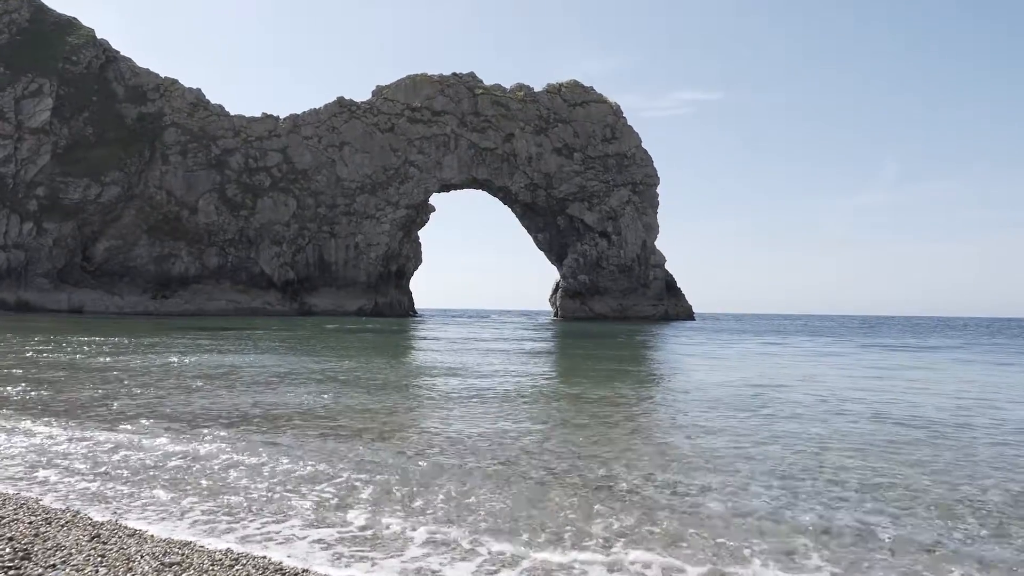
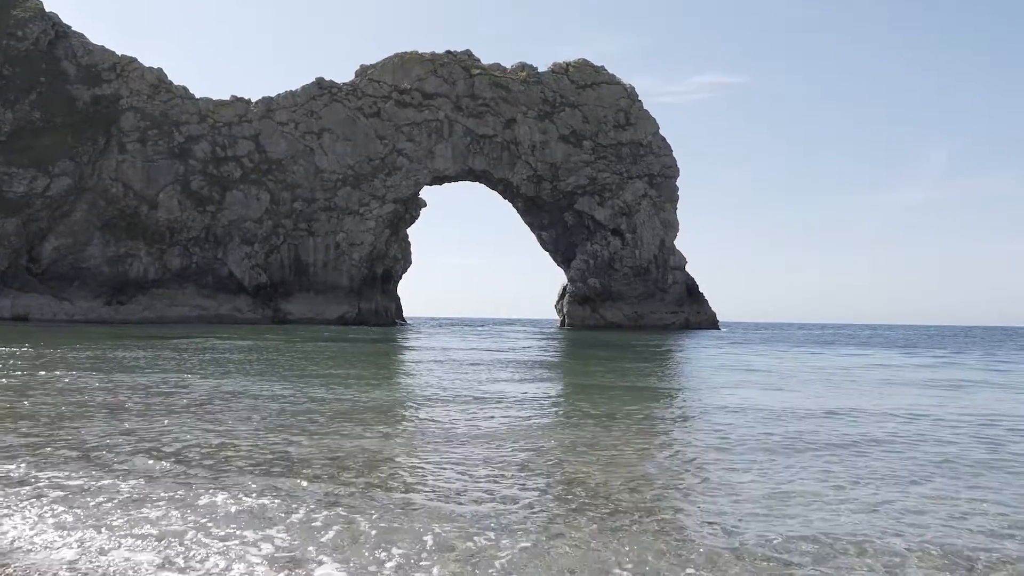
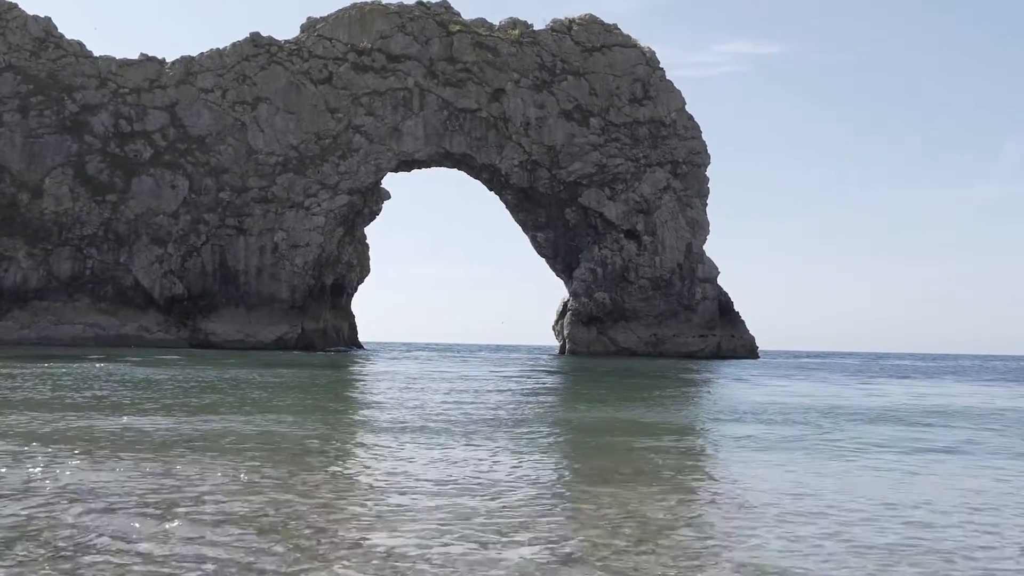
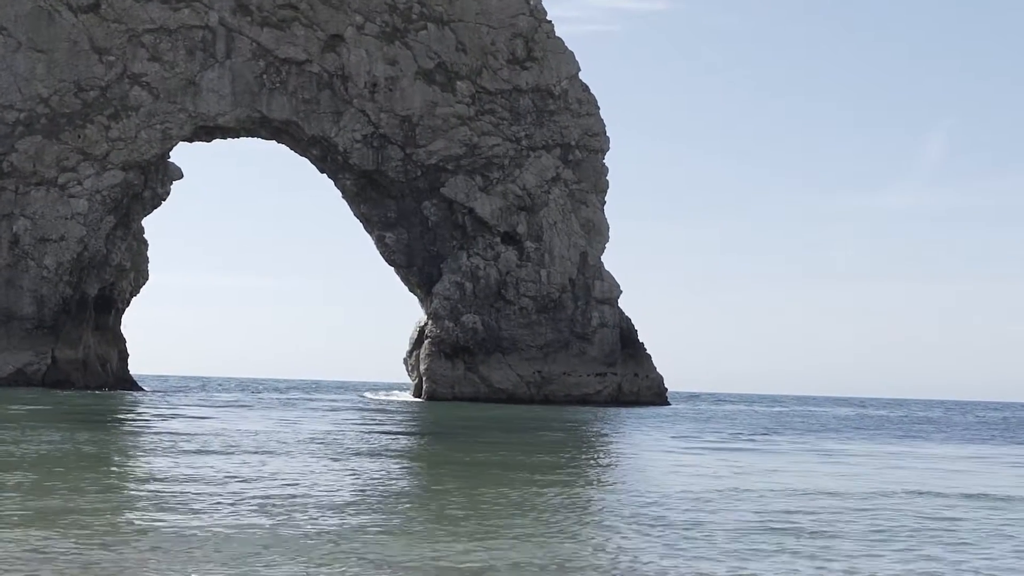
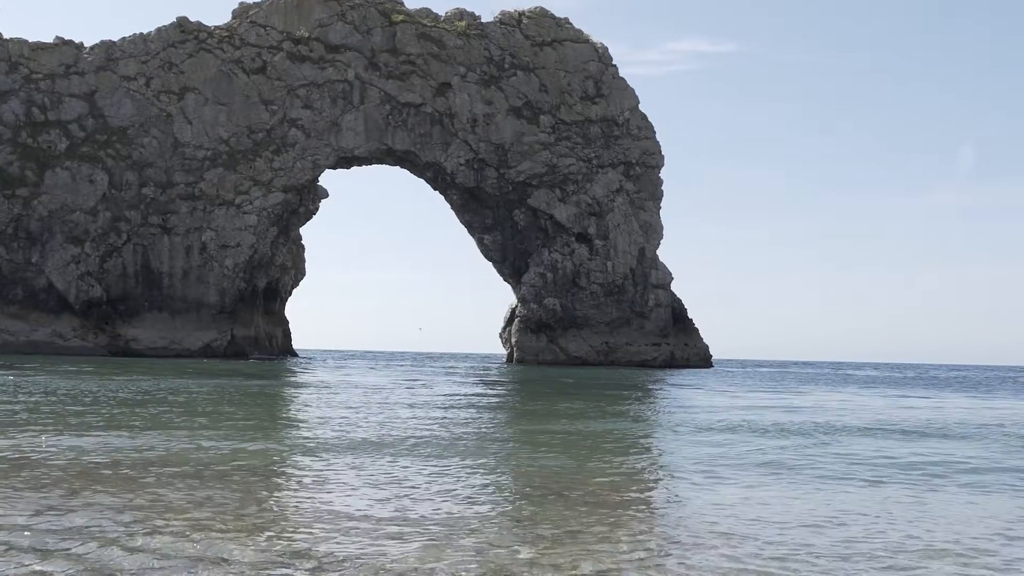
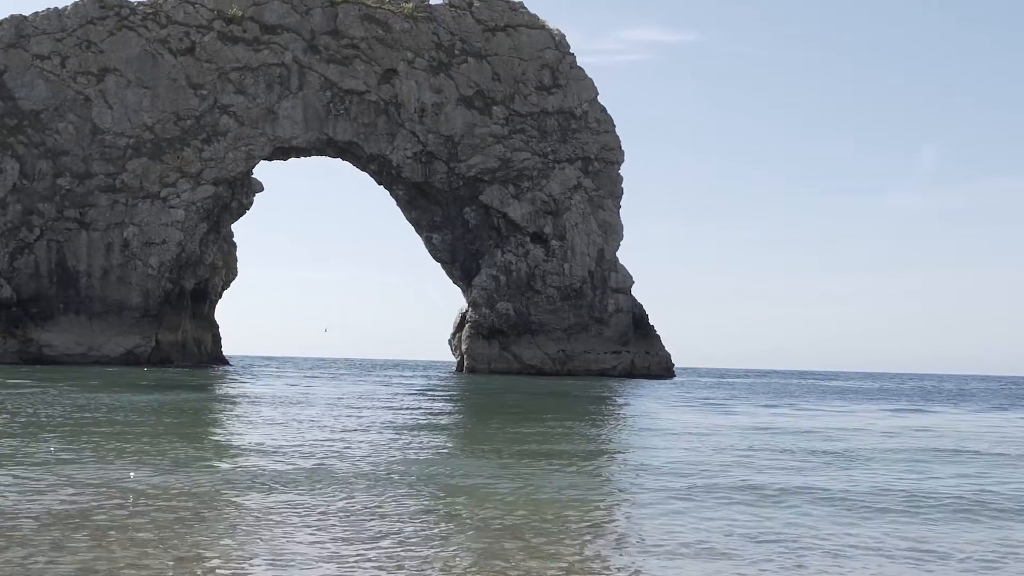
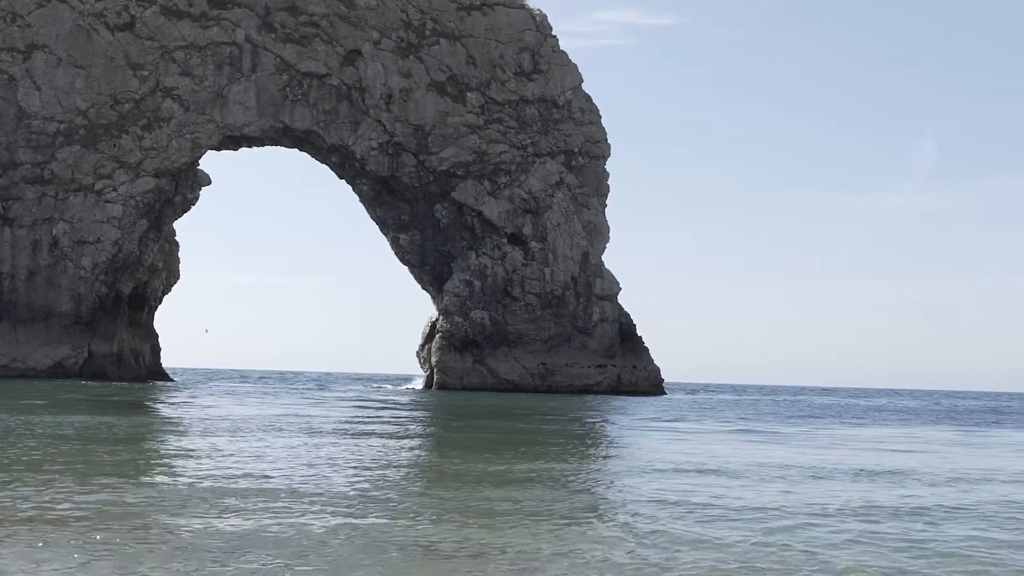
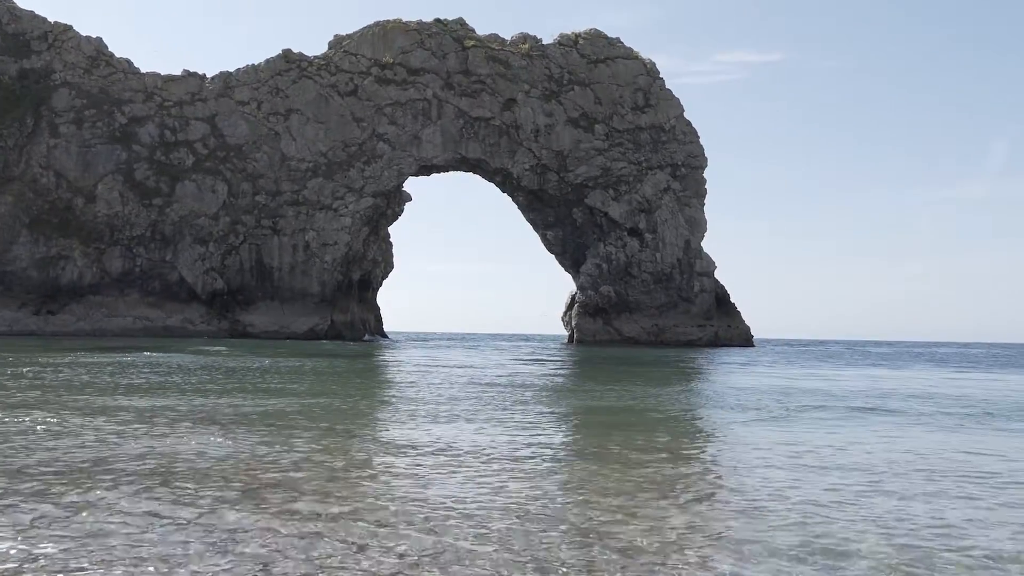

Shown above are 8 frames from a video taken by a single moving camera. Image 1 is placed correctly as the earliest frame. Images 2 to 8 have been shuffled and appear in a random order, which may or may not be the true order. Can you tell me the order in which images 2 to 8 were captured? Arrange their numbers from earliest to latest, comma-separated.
2, 8, 3, 5, 6, 7, 4
